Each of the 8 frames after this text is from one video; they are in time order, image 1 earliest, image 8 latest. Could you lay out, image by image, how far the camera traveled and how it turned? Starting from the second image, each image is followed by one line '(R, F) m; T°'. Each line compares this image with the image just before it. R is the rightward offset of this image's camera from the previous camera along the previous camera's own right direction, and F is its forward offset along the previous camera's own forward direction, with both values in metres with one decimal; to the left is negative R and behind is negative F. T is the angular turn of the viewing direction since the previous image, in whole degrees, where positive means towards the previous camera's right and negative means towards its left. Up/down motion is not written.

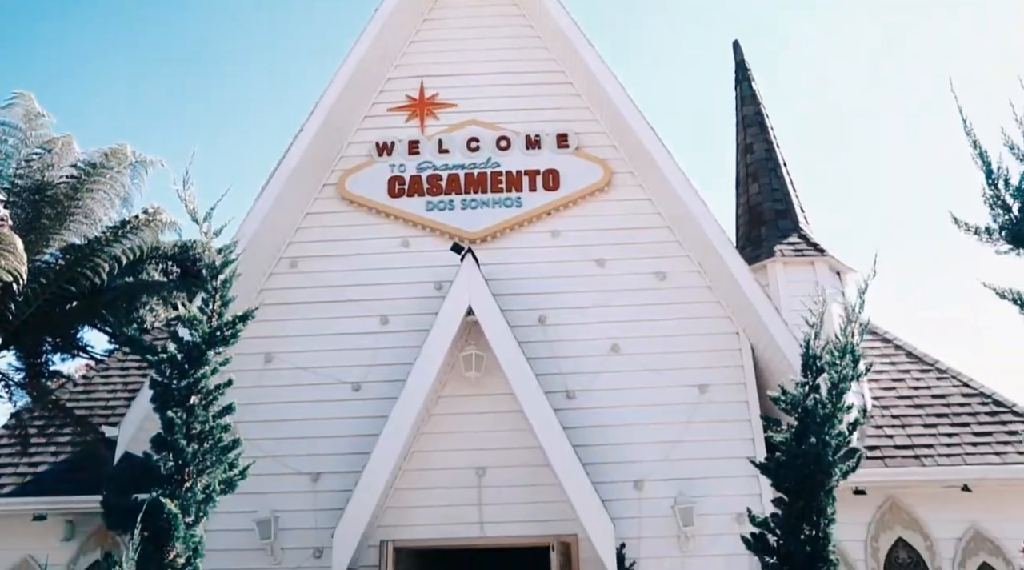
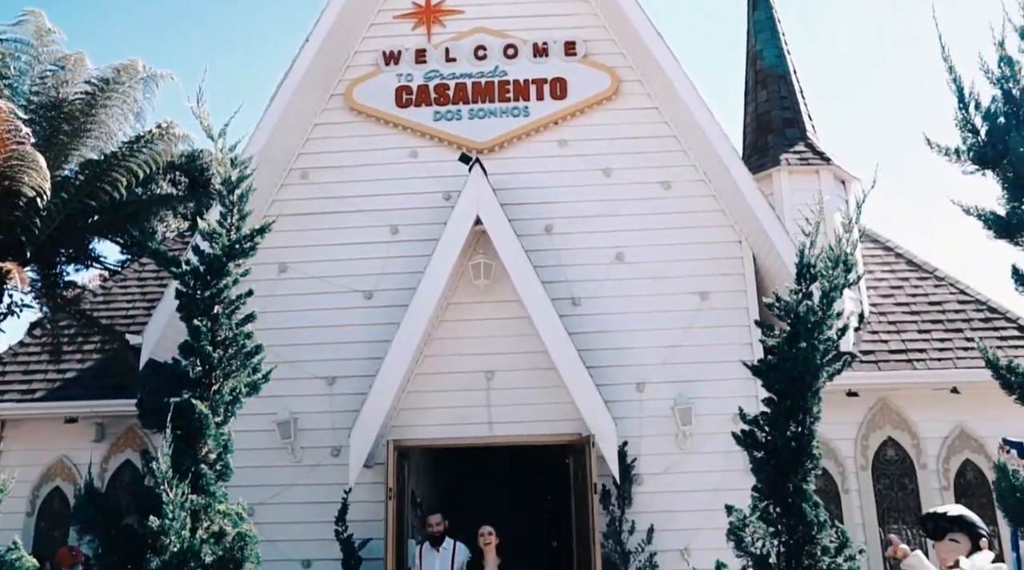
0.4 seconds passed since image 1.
(0.0, -0.3) m; -1°
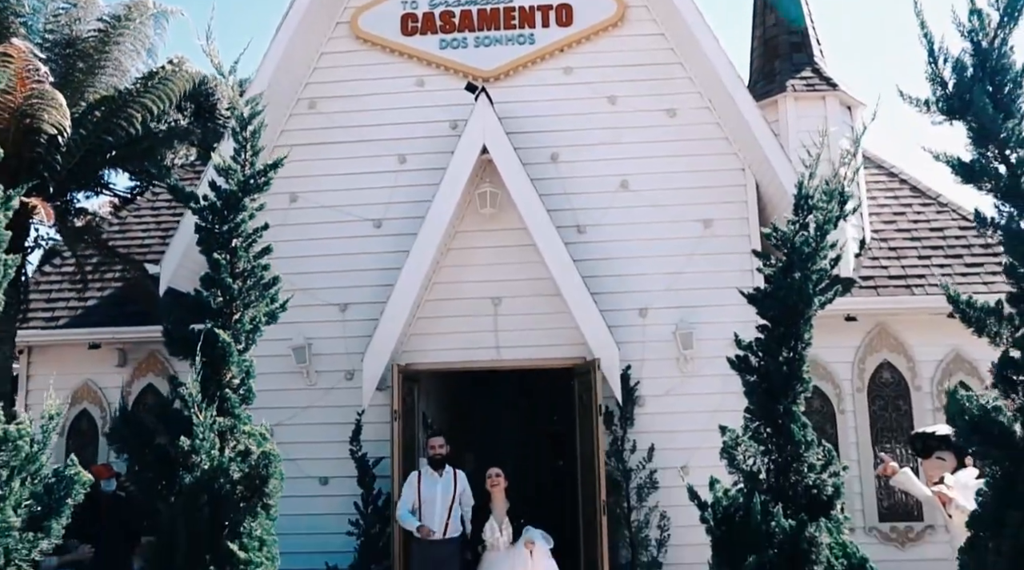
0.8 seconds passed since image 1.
(0.0, -0.3) m; 0°
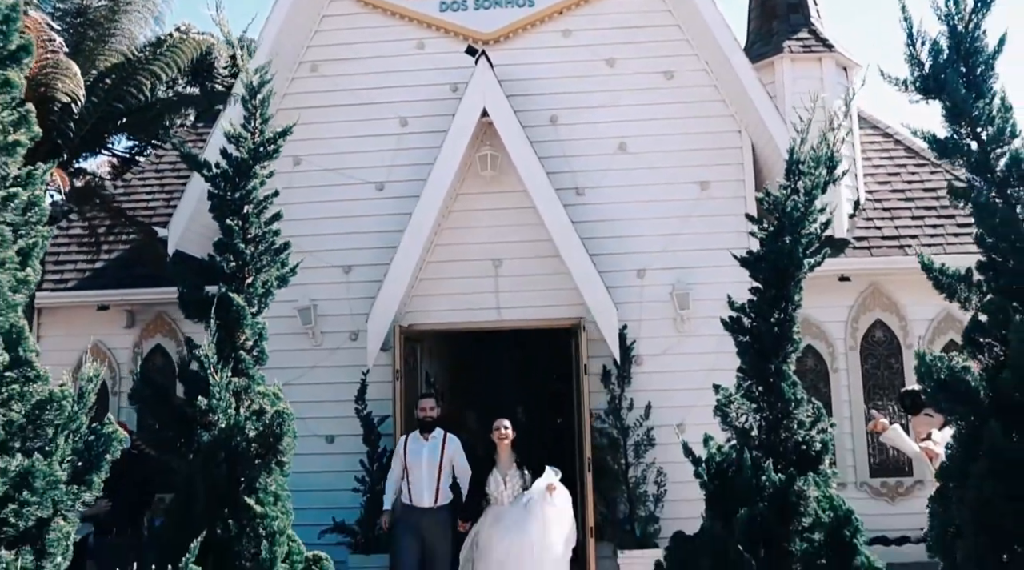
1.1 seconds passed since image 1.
(0.0, -0.2) m; 0°
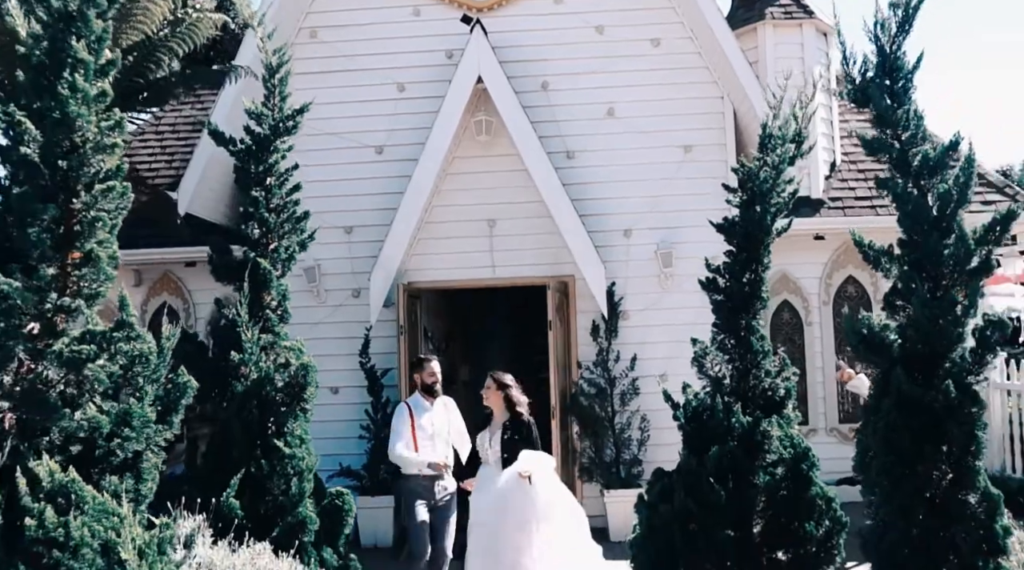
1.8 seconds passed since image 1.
(-0.1, -0.7) m; +1°
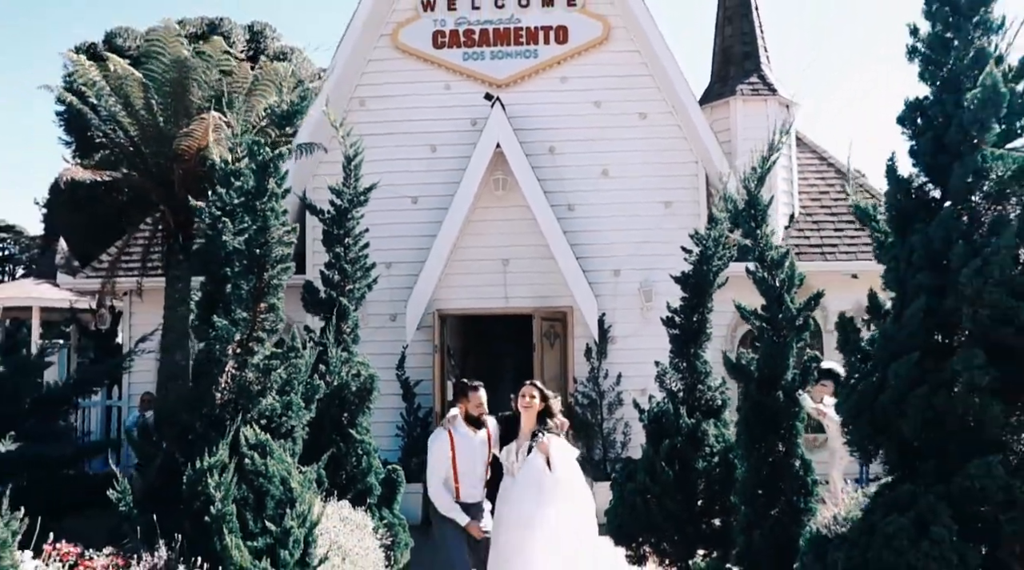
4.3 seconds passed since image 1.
(0.0, -2.5) m; 0°
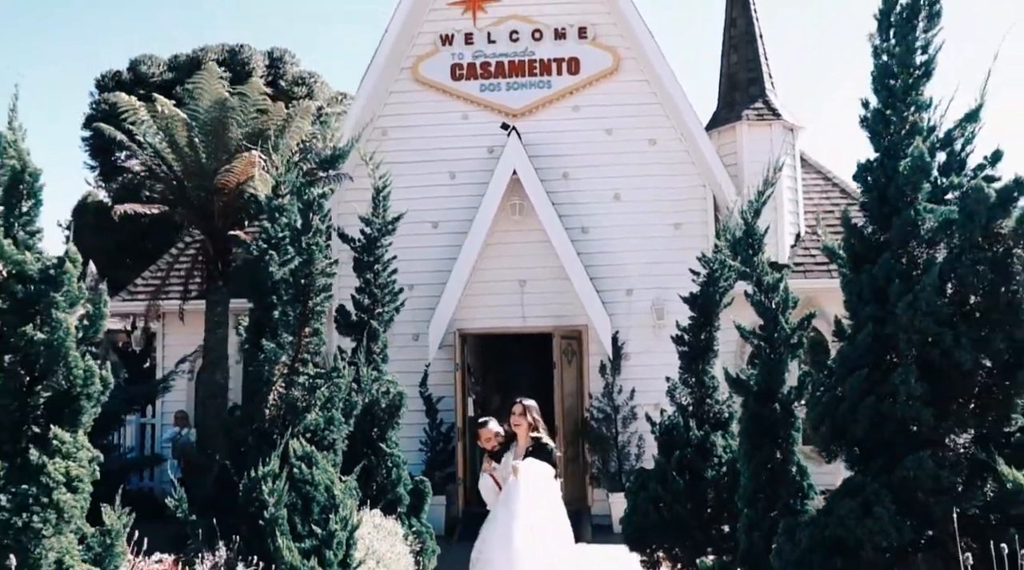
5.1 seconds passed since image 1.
(0.0, -0.6) m; -1°
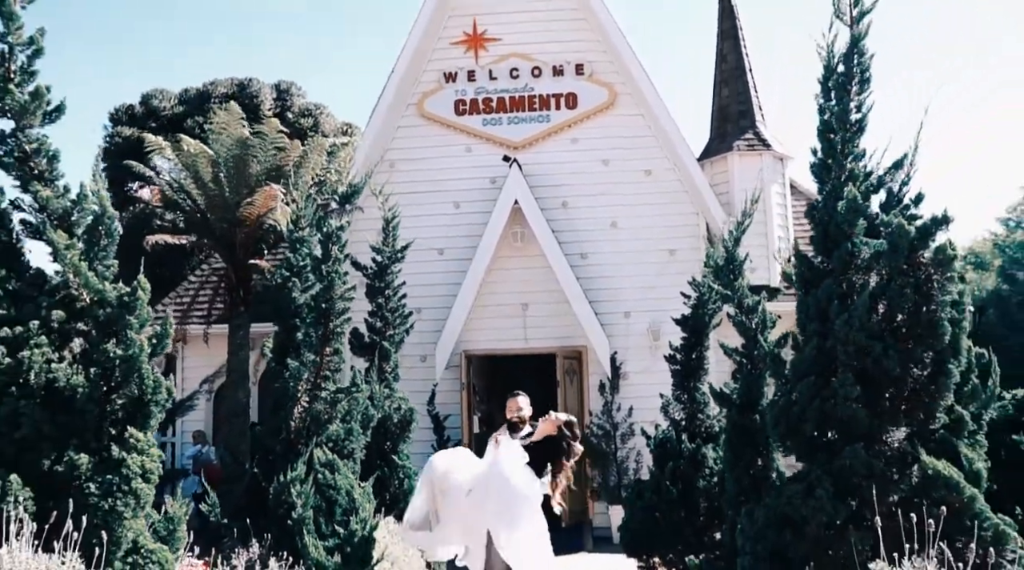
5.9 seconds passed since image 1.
(0.0, -0.7) m; 0°
